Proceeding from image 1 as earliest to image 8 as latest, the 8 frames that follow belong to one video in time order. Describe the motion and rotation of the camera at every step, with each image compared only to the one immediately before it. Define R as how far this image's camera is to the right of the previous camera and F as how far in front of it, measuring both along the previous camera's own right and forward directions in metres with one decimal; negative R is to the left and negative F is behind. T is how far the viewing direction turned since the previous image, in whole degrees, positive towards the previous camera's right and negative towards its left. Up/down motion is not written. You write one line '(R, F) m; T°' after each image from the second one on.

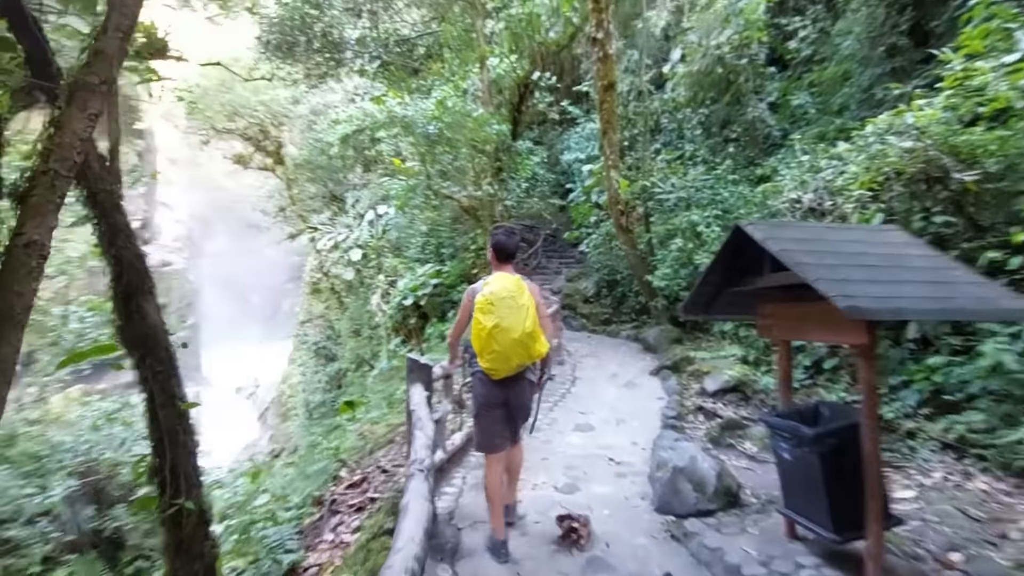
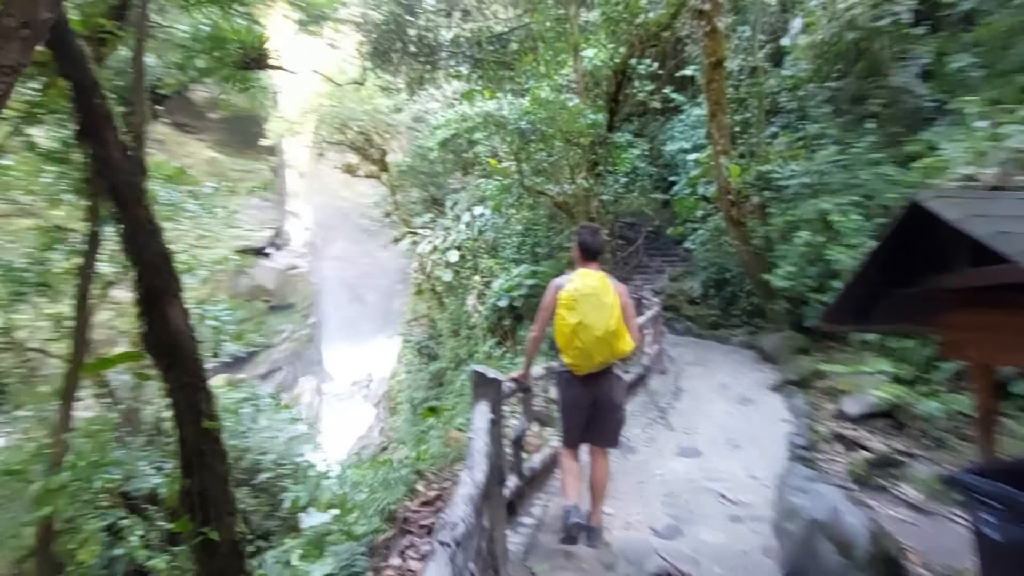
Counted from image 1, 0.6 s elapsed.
(+0.1, +0.3) m; -11°
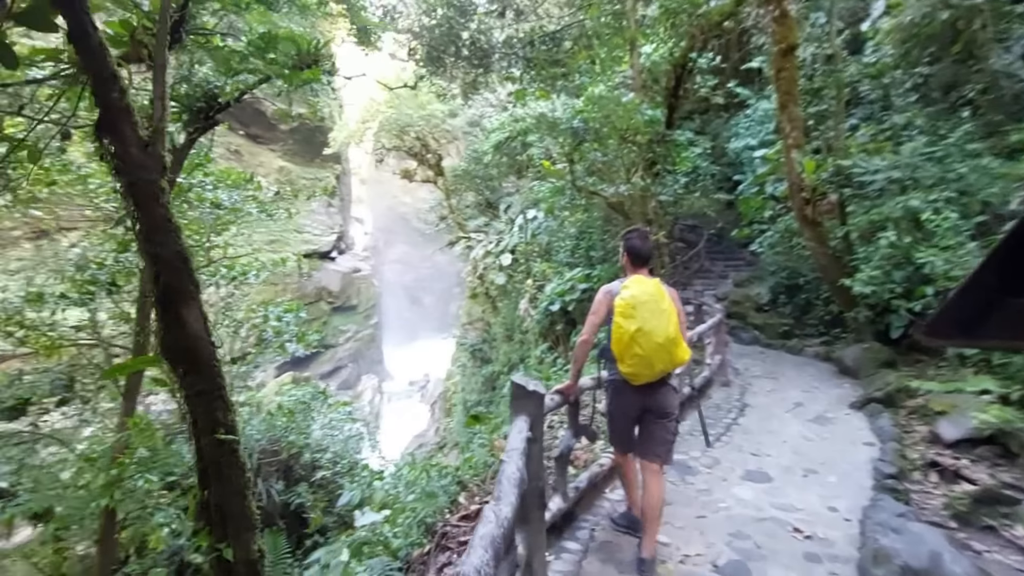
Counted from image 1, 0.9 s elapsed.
(0.0, +0.1) m; -6°
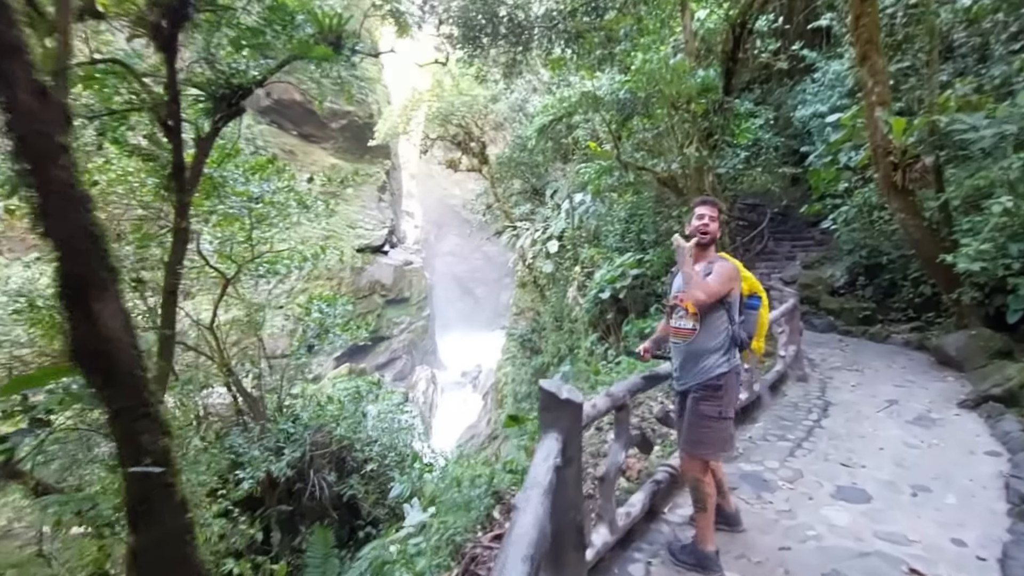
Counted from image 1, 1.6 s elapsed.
(+0.1, +0.3) m; -6°
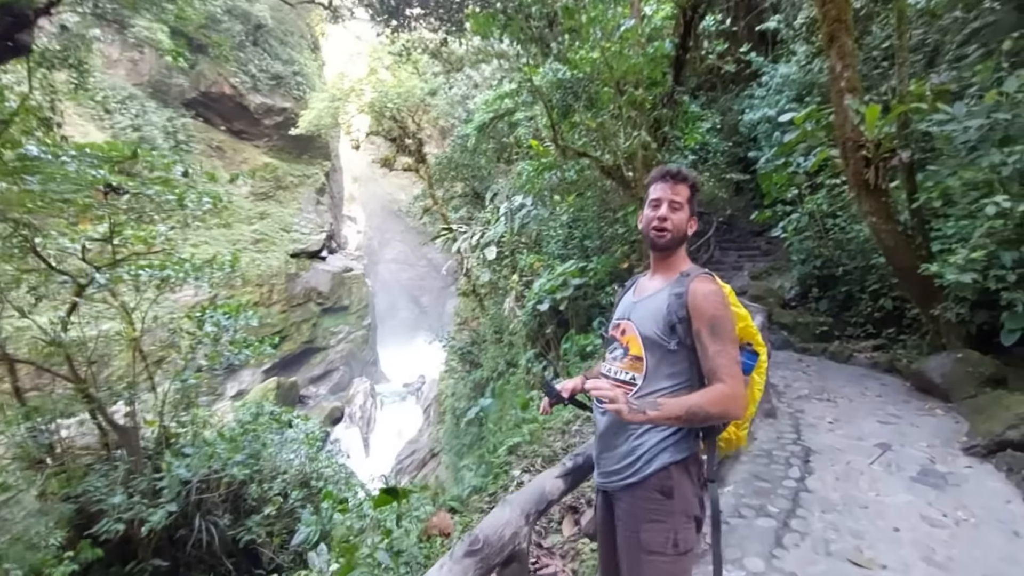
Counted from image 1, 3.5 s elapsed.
(+0.2, +0.7) m; +6°
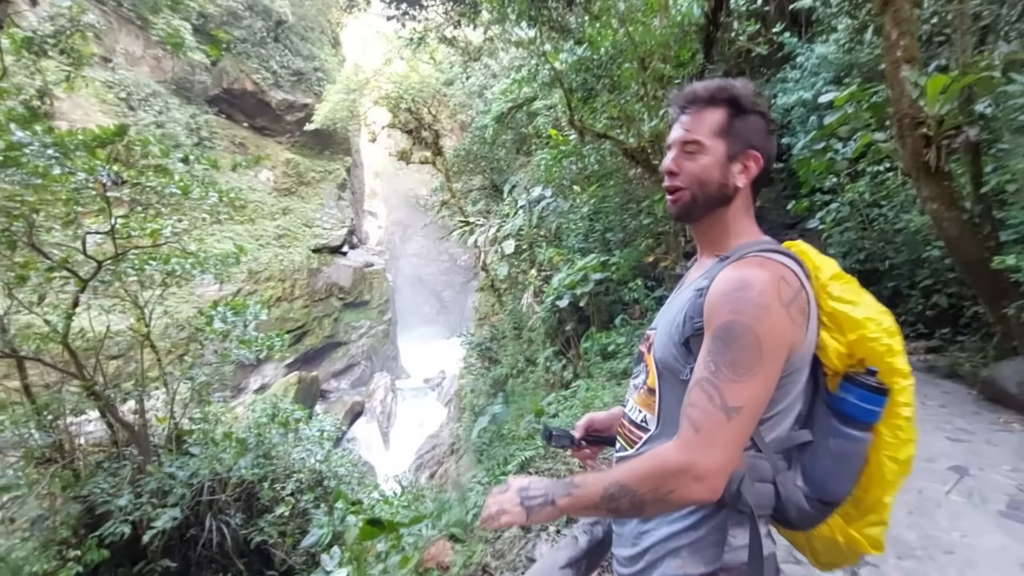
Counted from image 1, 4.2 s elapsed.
(0.0, +0.3) m; -2°
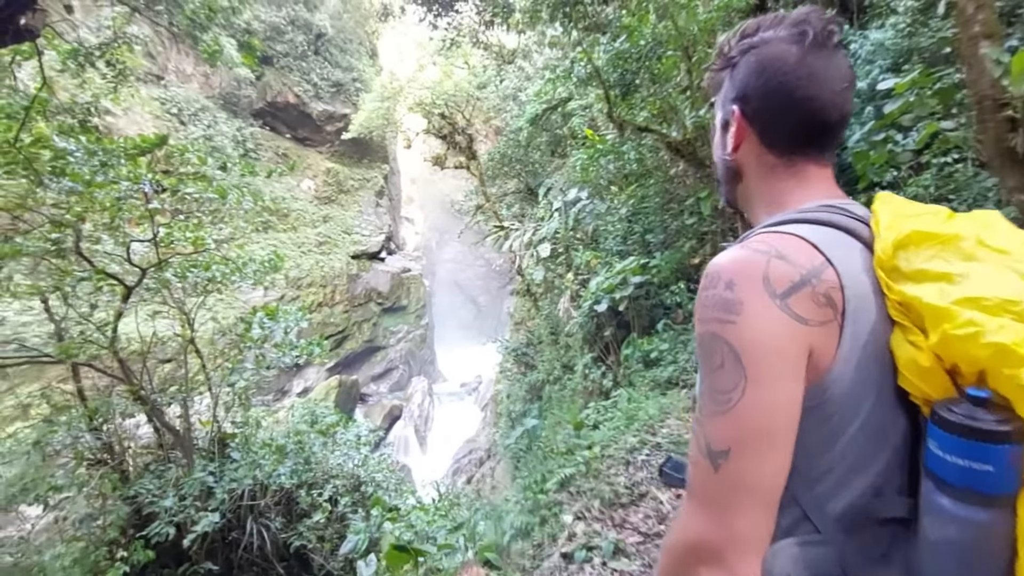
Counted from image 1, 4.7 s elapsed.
(0.0, +0.1) m; -4°
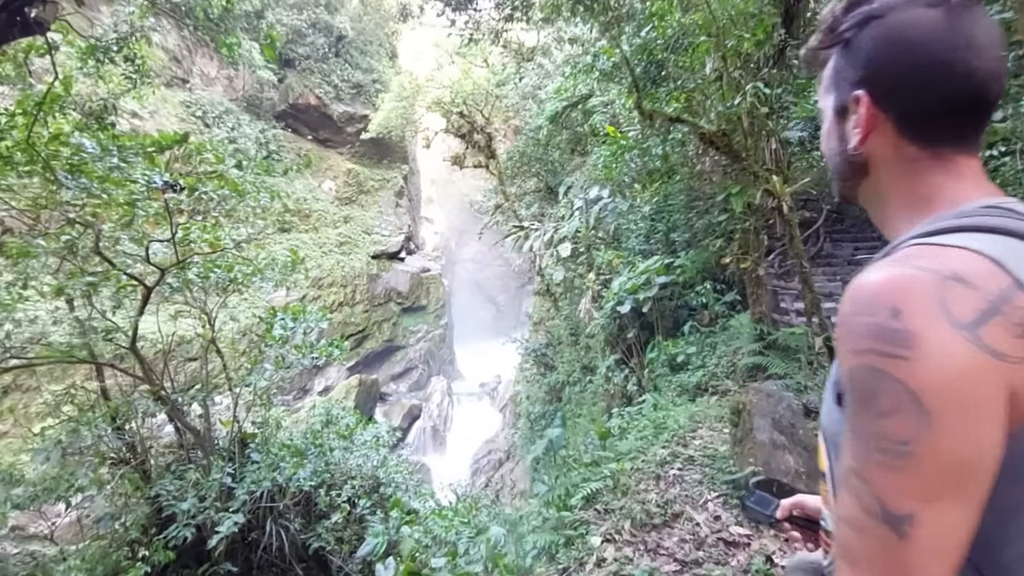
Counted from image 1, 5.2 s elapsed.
(0.0, +0.1) m; -2°
